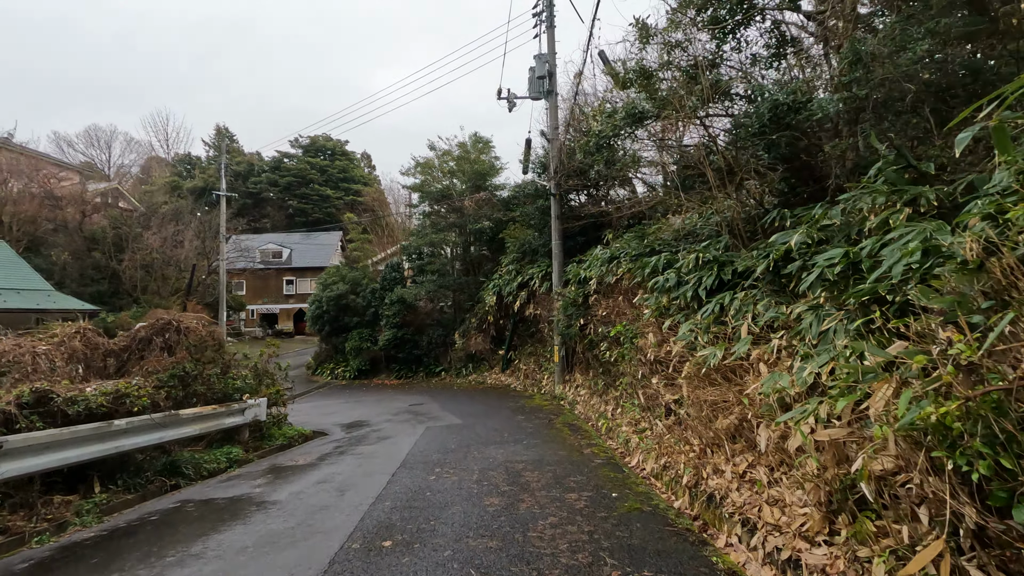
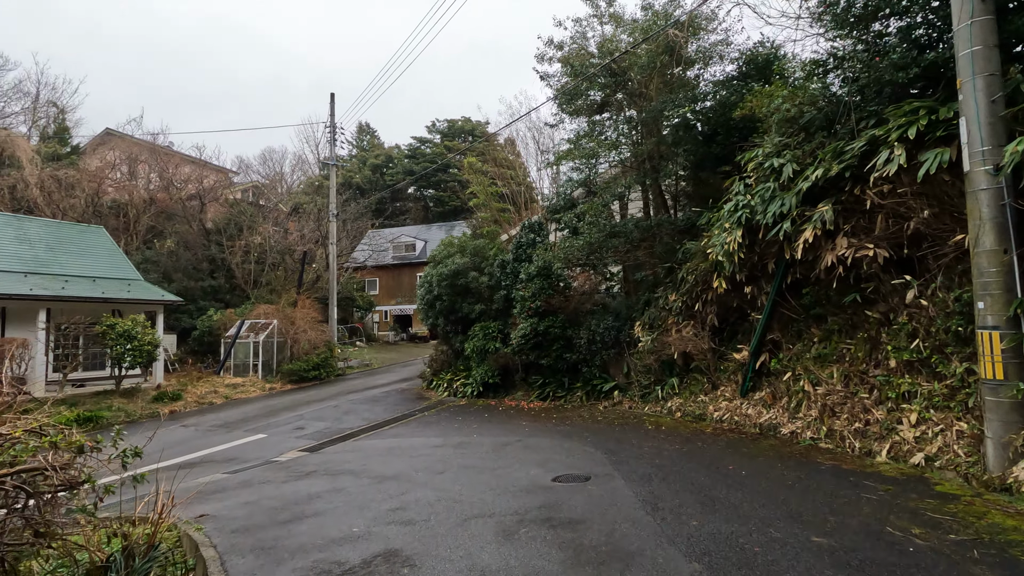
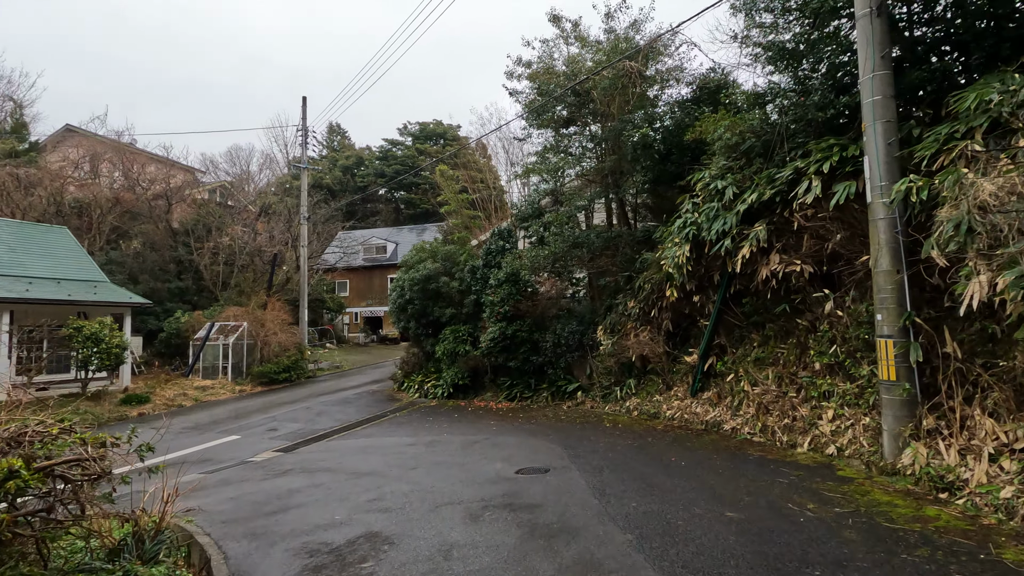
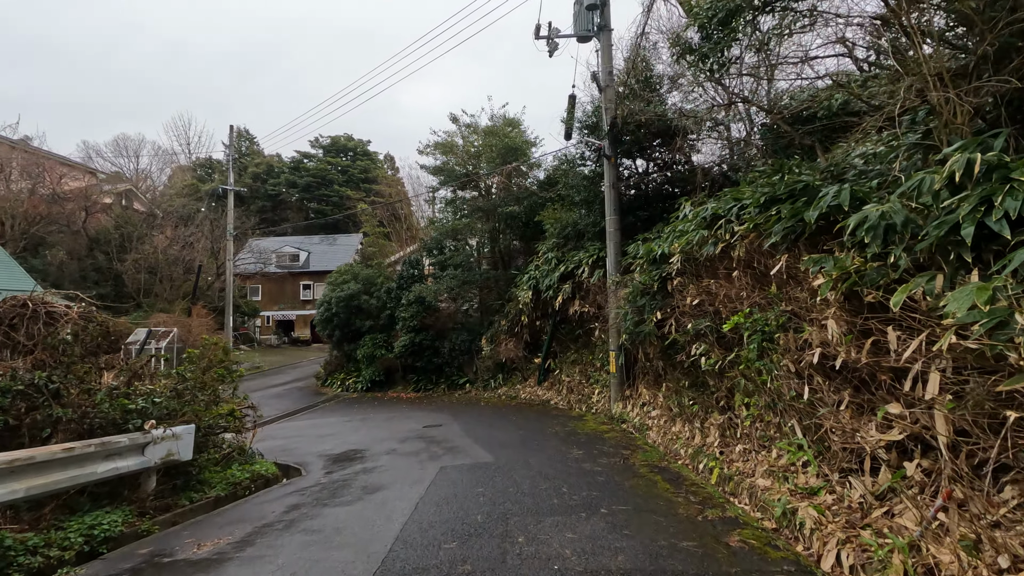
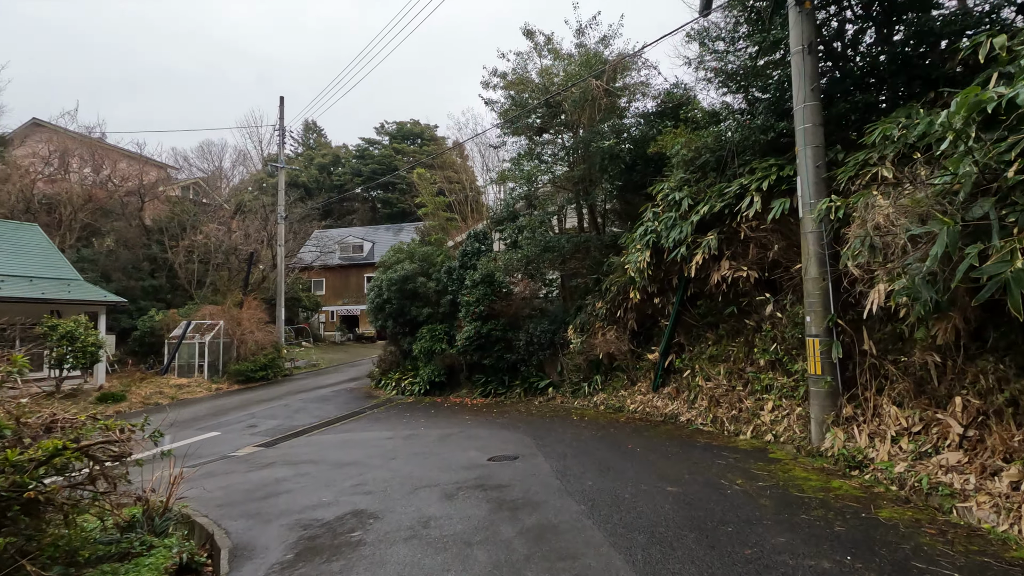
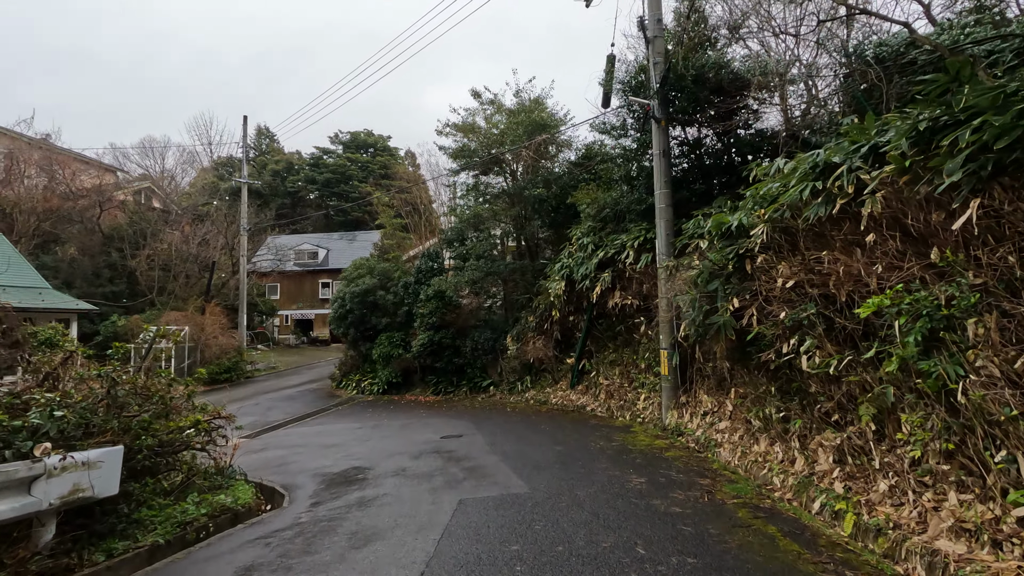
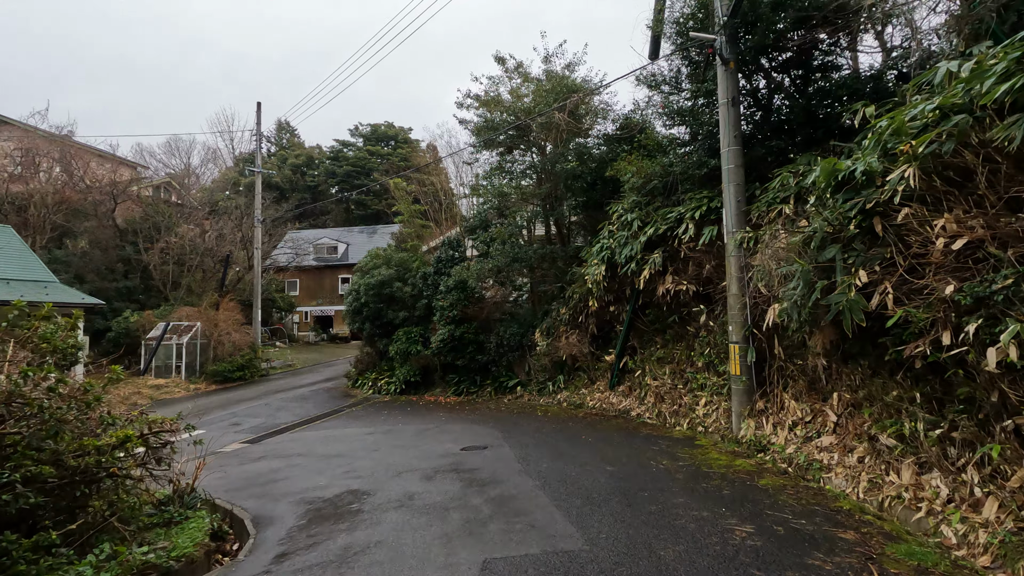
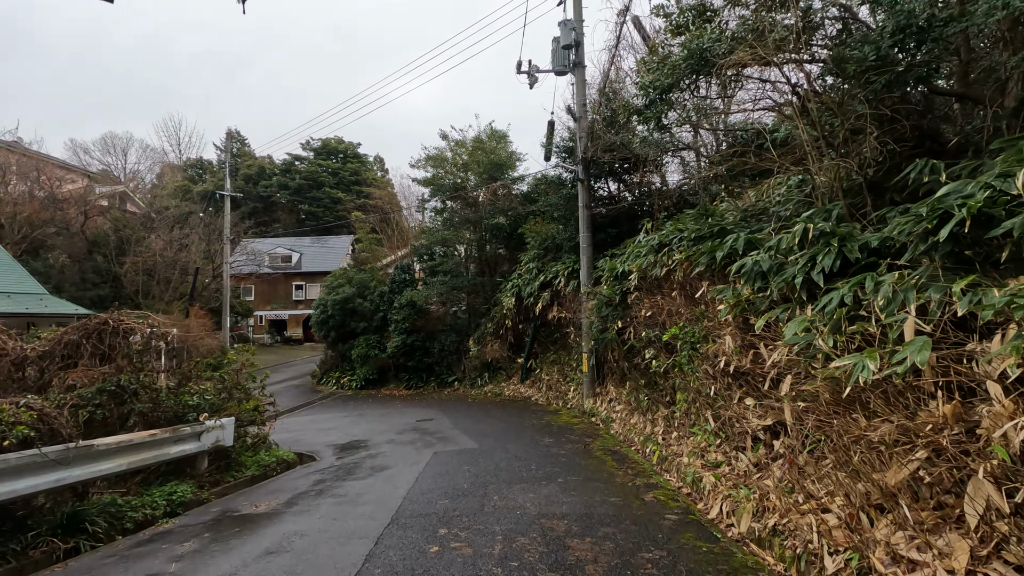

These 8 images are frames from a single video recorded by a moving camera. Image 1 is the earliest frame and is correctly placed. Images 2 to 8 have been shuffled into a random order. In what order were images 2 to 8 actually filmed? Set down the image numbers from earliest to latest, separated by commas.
8, 4, 6, 7, 5, 3, 2
